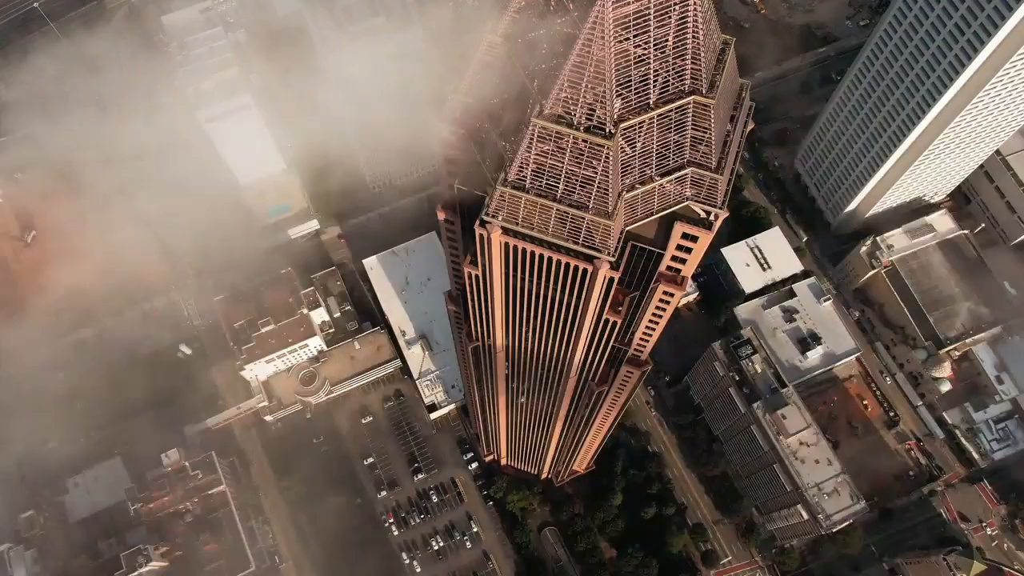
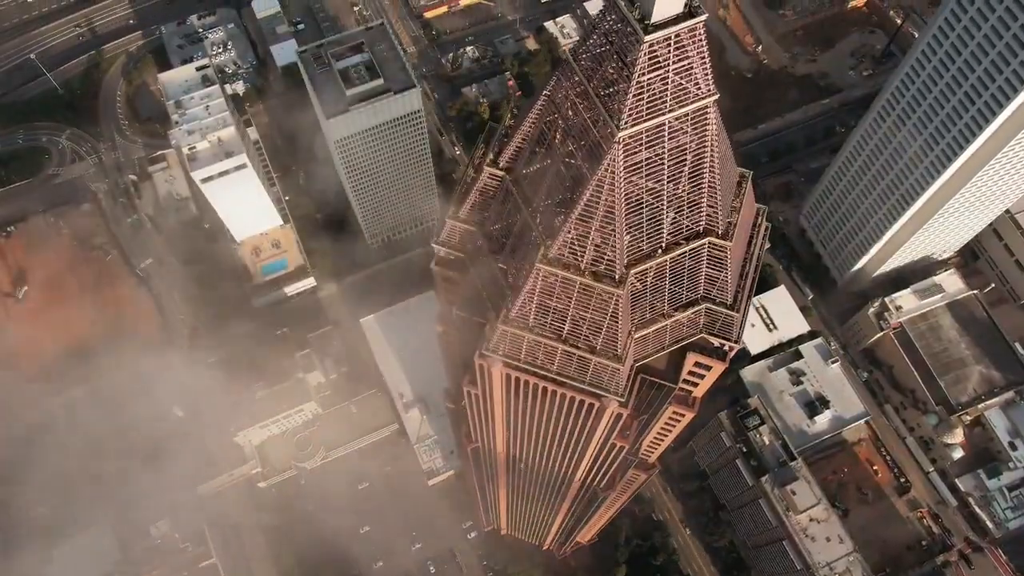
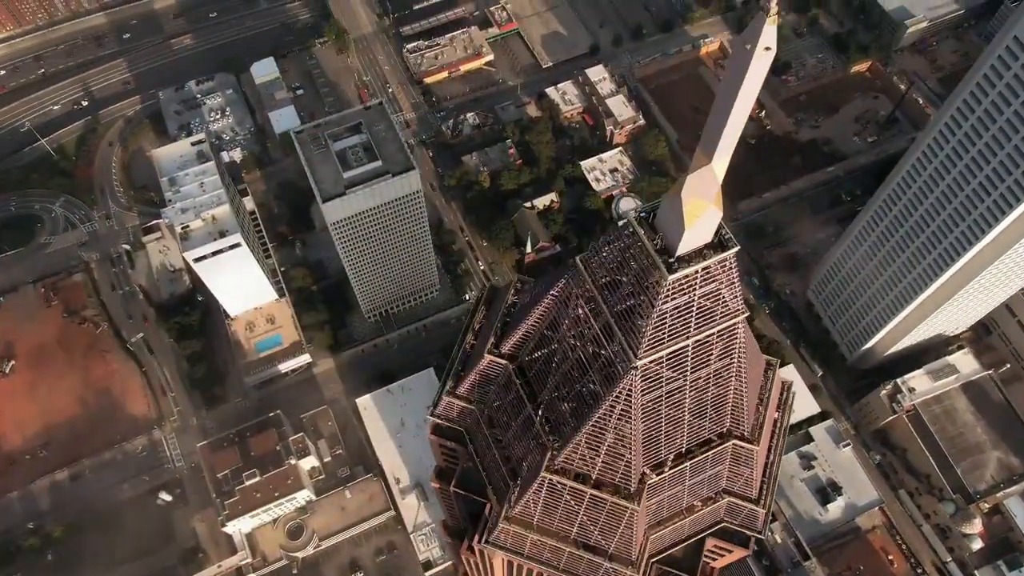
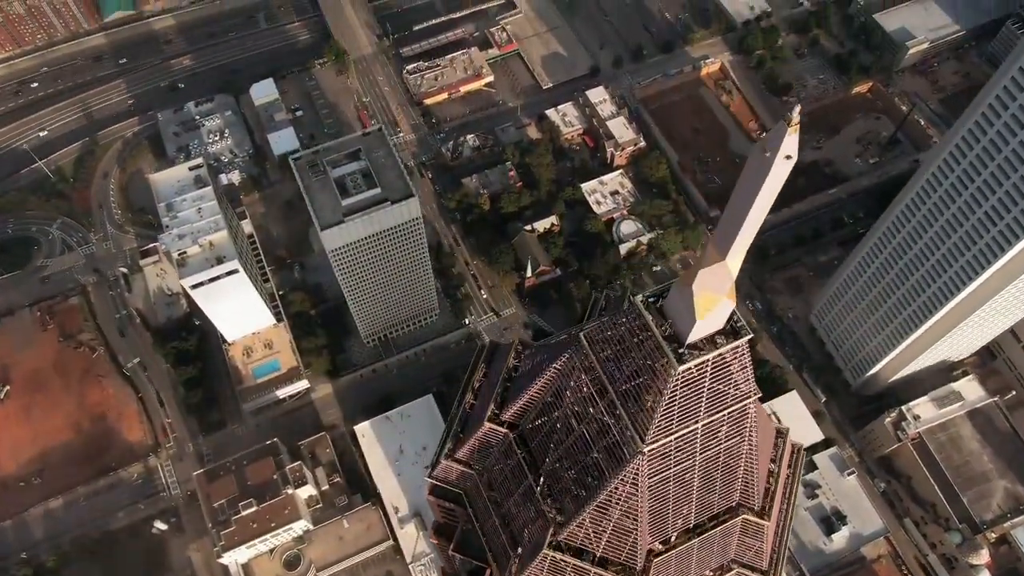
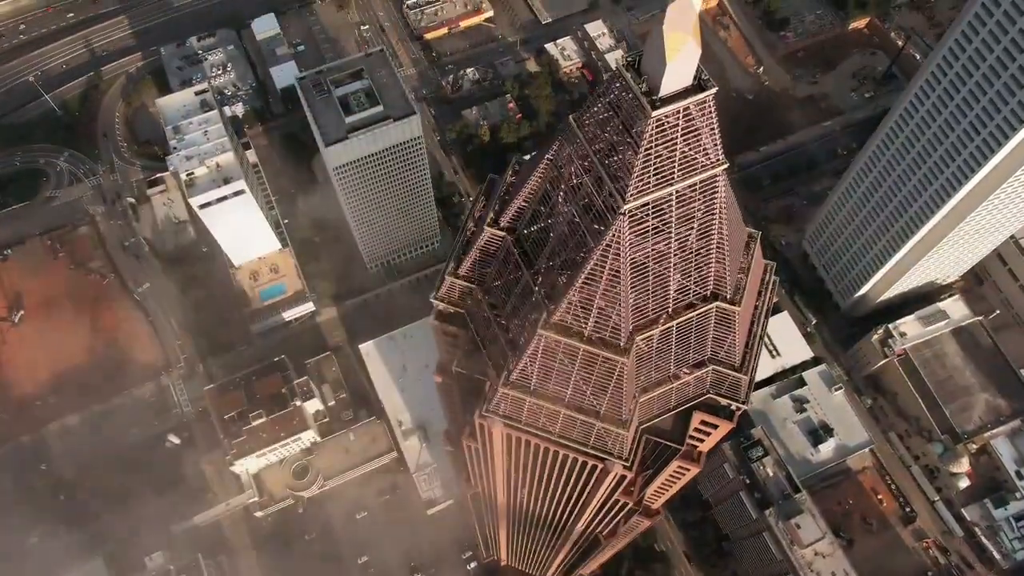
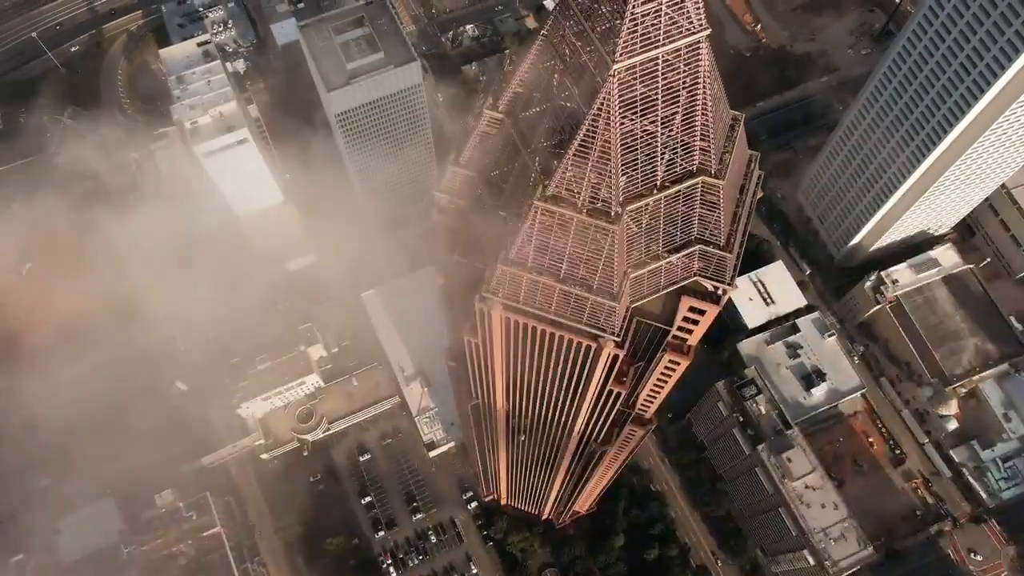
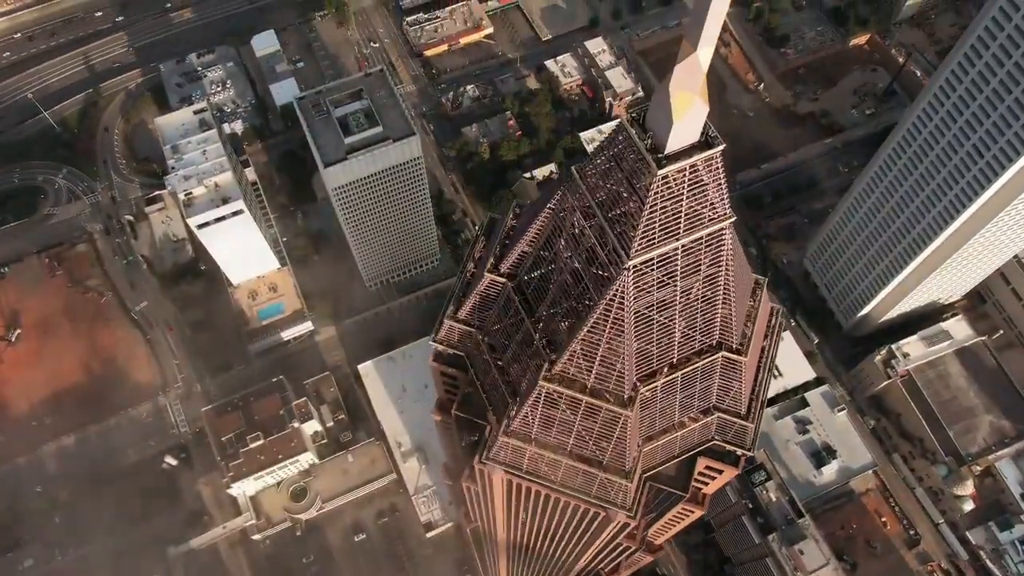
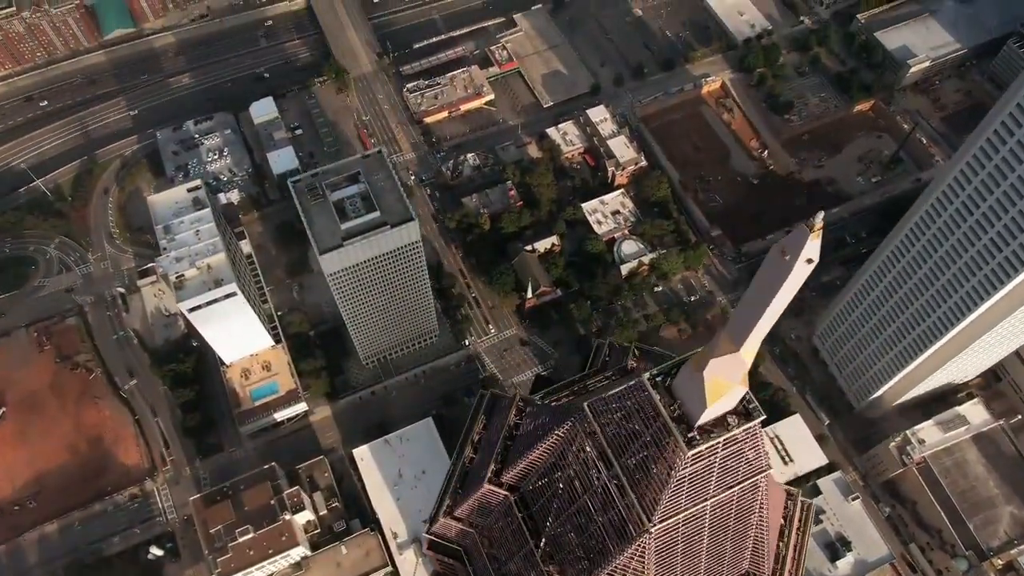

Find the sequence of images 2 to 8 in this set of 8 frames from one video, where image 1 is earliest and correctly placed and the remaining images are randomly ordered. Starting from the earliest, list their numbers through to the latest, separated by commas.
6, 2, 5, 7, 3, 4, 8
